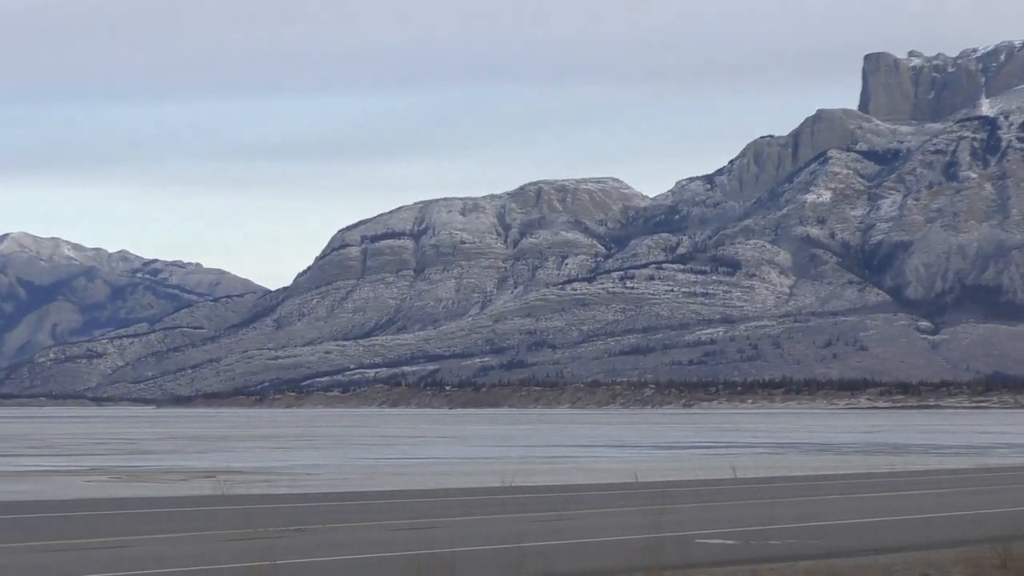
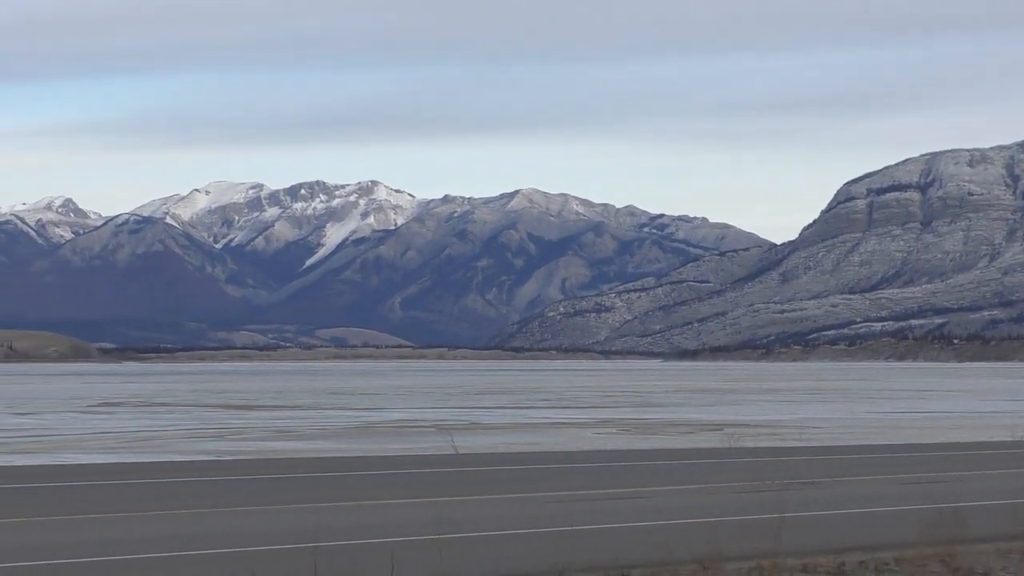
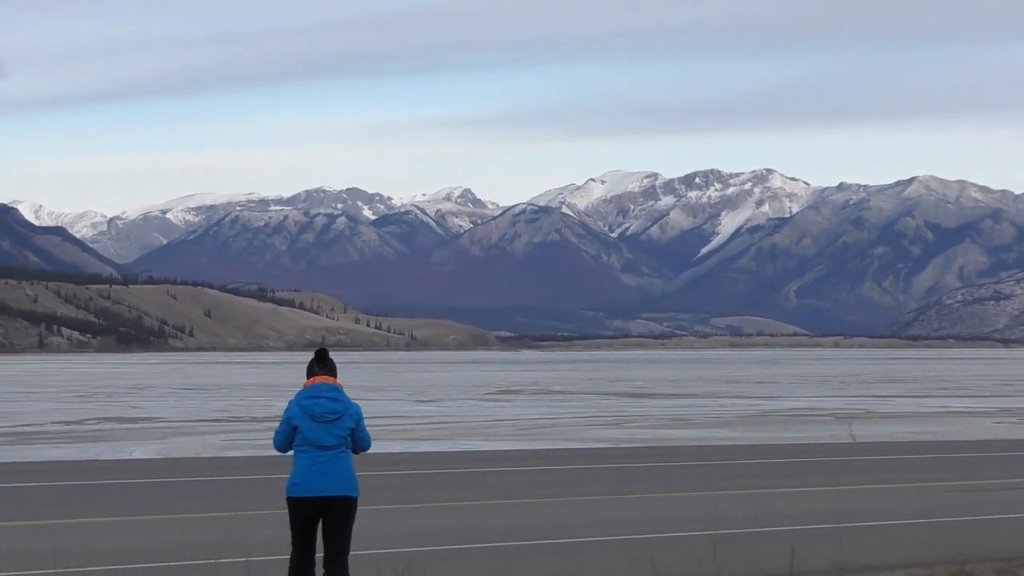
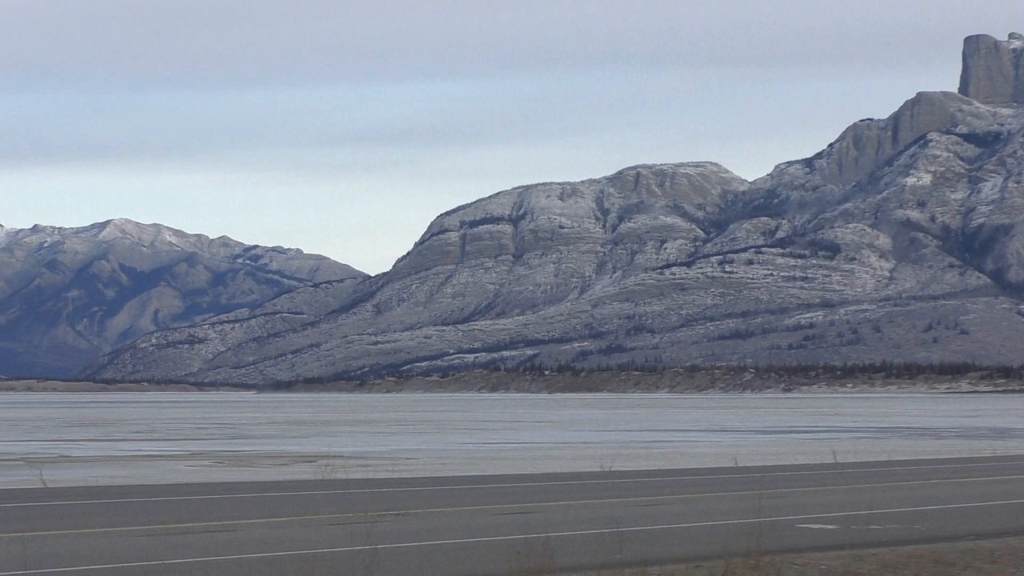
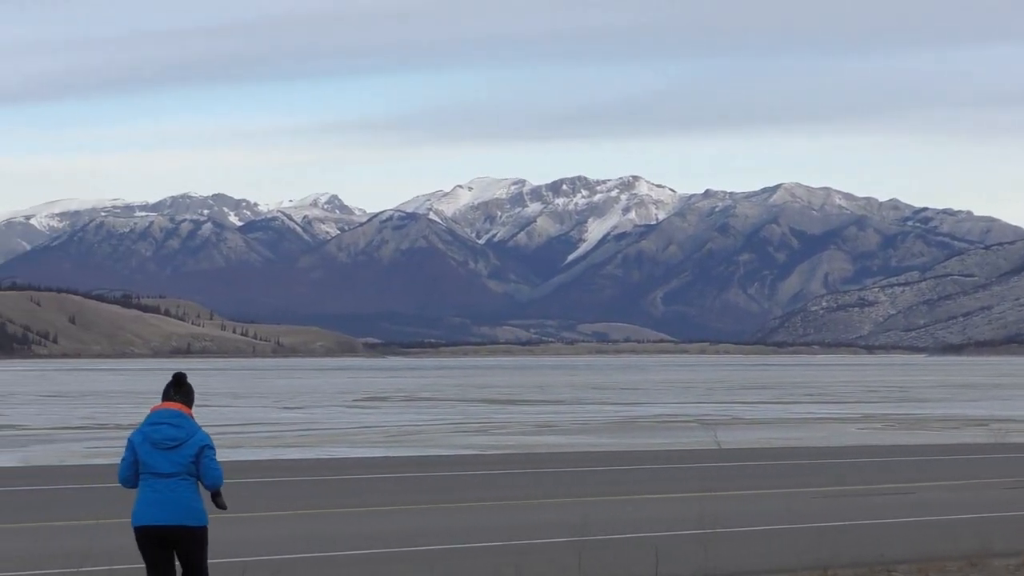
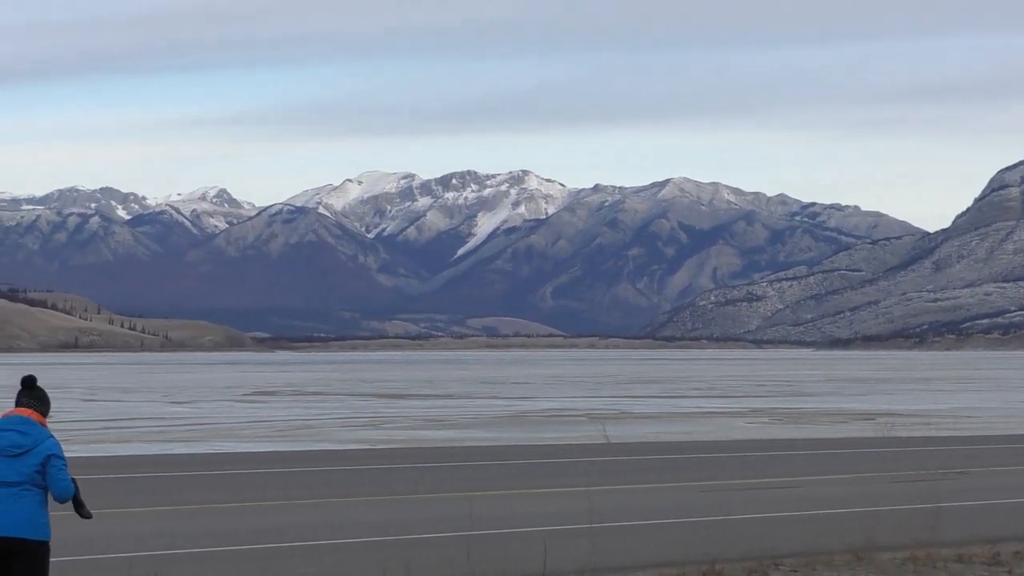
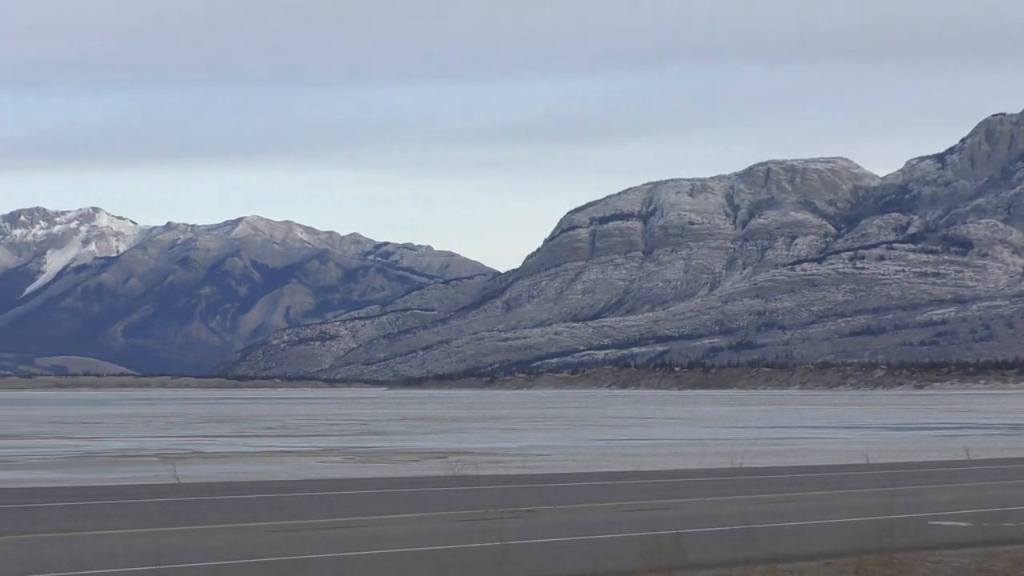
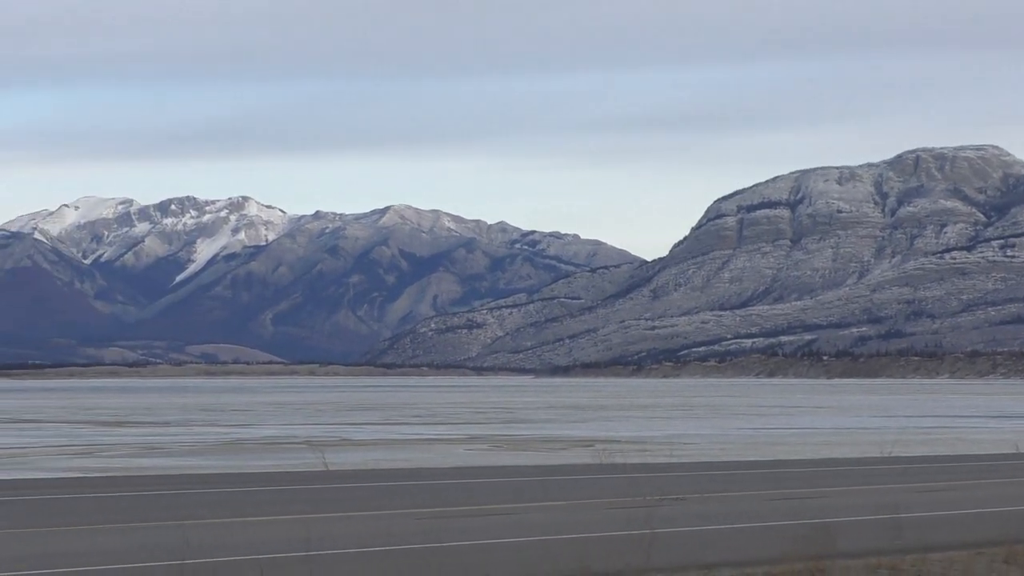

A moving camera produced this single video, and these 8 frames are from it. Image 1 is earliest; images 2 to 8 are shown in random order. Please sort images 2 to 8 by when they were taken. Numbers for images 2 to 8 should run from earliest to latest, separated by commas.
4, 7, 8, 2, 6, 5, 3
